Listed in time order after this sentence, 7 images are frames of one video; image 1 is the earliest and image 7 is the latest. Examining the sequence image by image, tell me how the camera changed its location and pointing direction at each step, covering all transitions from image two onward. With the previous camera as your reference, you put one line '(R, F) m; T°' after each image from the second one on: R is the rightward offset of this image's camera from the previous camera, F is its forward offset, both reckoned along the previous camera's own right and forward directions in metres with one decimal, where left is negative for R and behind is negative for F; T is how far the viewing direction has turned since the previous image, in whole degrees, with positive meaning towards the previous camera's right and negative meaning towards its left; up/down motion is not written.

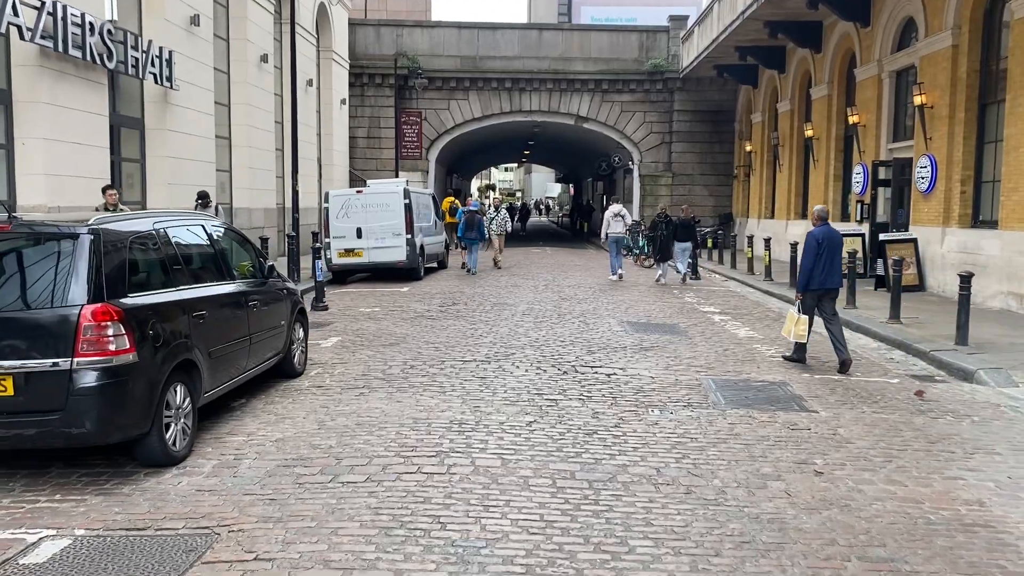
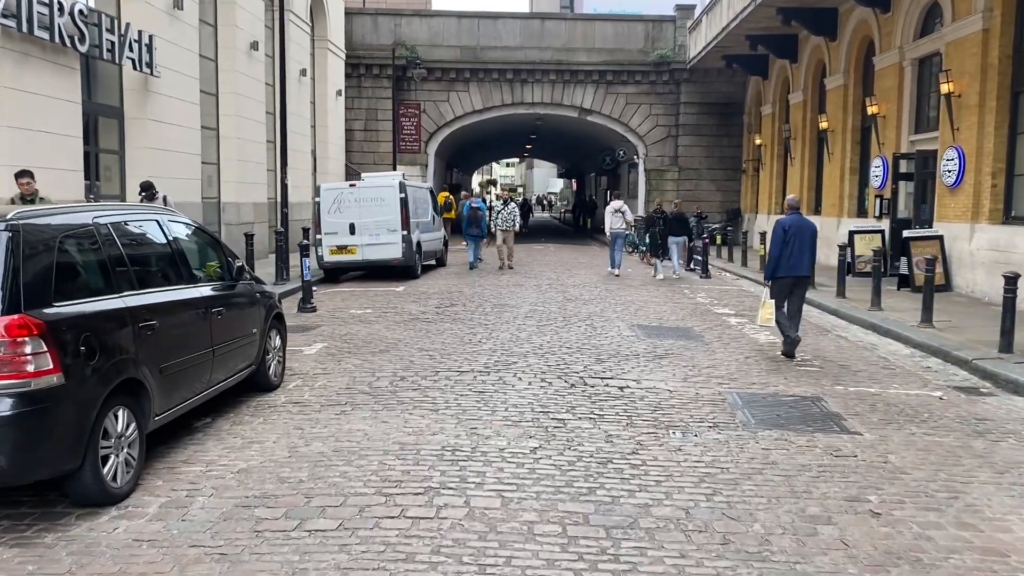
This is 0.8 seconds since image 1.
(0.0, +0.9) m; 0°
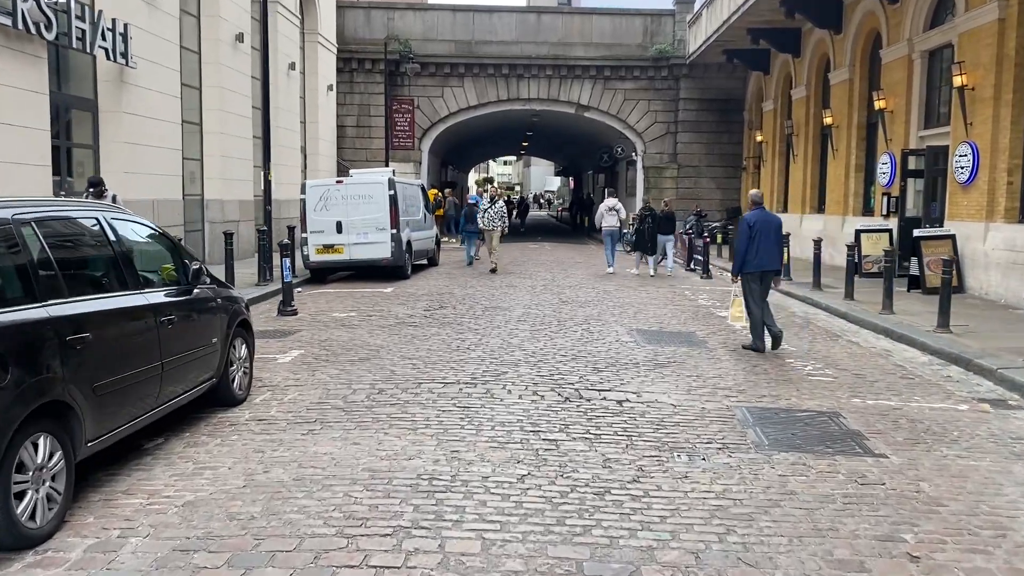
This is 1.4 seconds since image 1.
(+0.1, +0.7) m; 0°
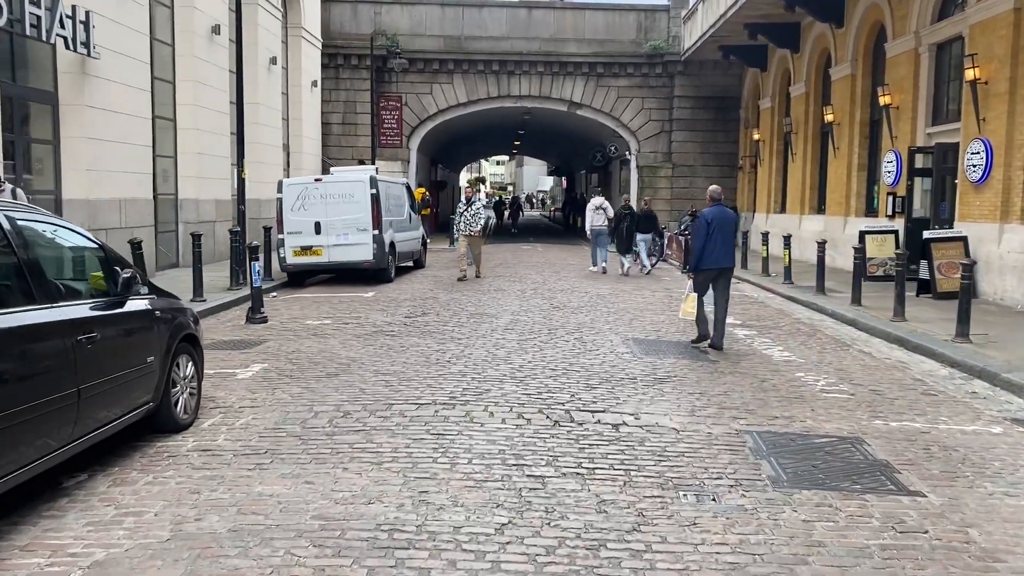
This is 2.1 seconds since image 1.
(+0.1, +0.8) m; 0°
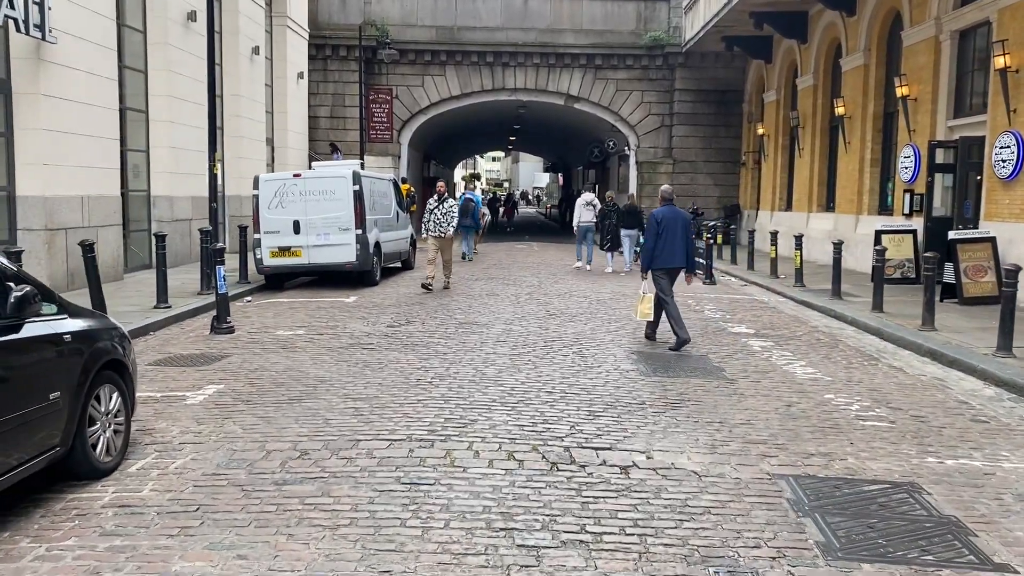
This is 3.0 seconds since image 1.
(0.0, +1.0) m; 0°
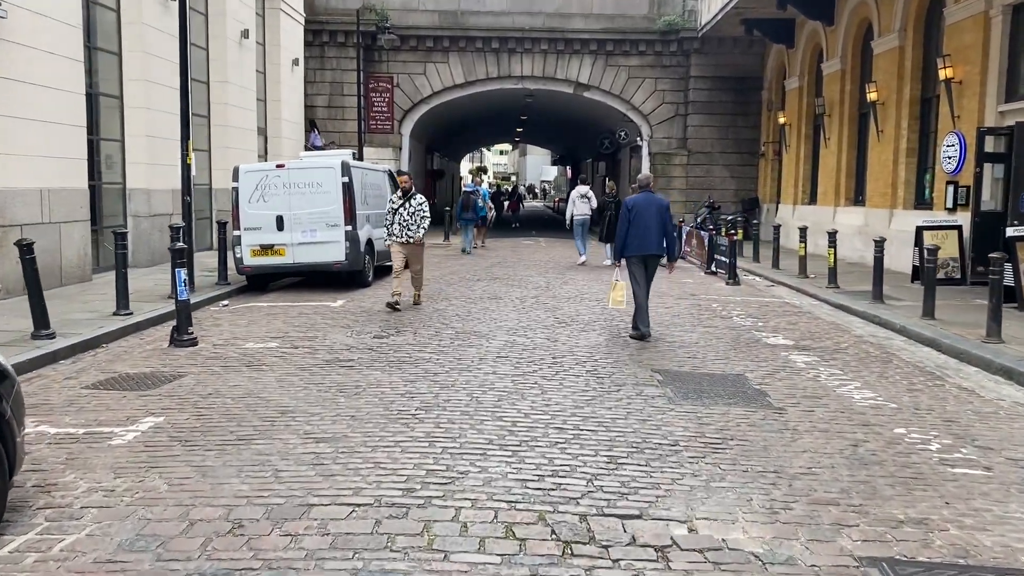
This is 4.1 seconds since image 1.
(0.0, +1.4) m; -1°
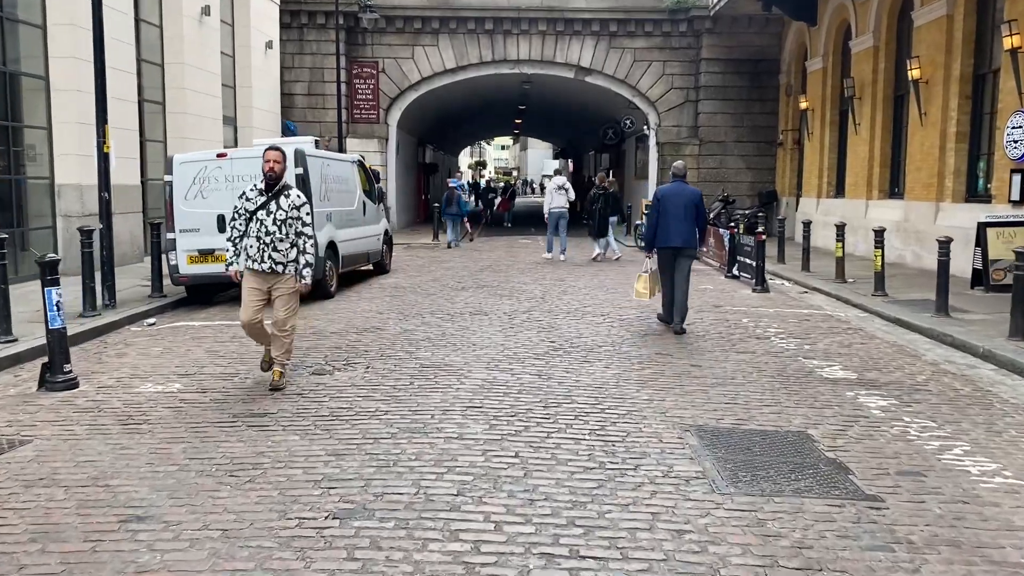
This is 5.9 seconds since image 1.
(+0.2, +2.2) m; 0°
